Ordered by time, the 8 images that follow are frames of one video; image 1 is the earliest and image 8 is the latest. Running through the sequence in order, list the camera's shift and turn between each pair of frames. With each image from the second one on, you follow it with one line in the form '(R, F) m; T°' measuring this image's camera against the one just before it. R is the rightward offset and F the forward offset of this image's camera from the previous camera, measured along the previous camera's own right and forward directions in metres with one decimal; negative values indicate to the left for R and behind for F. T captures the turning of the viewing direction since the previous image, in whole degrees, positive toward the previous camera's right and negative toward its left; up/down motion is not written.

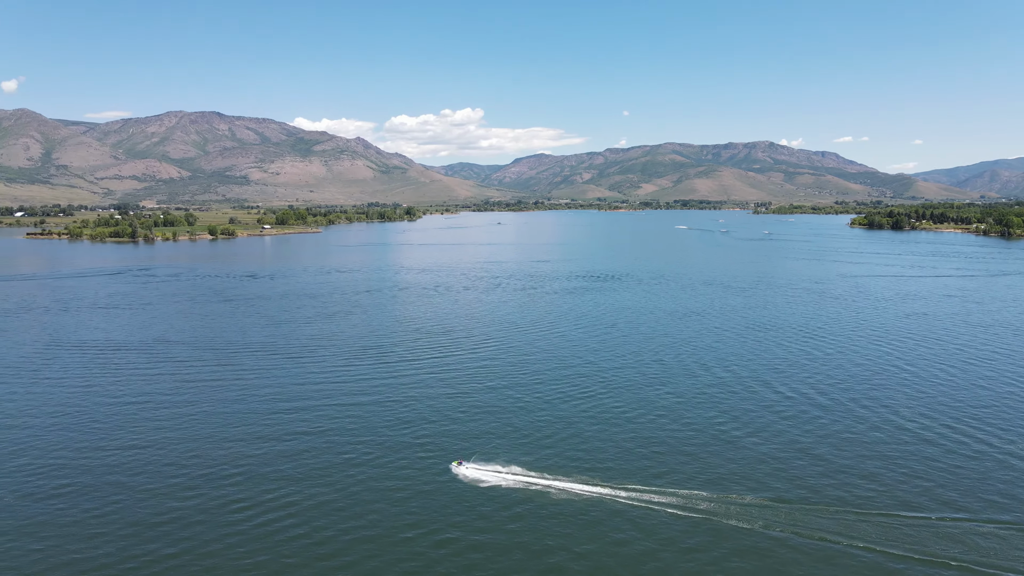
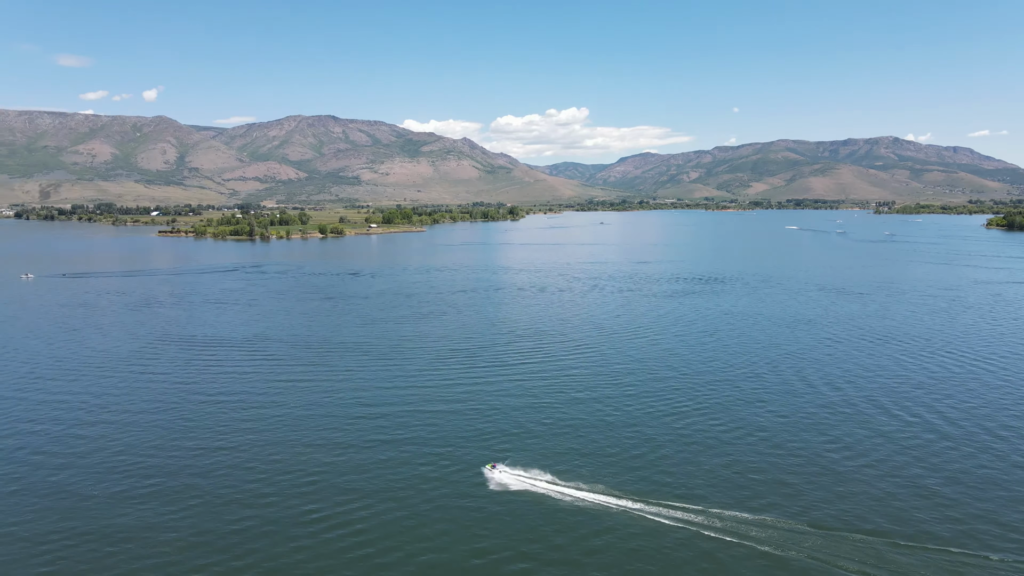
(+0.6, +1.9) m; -8°
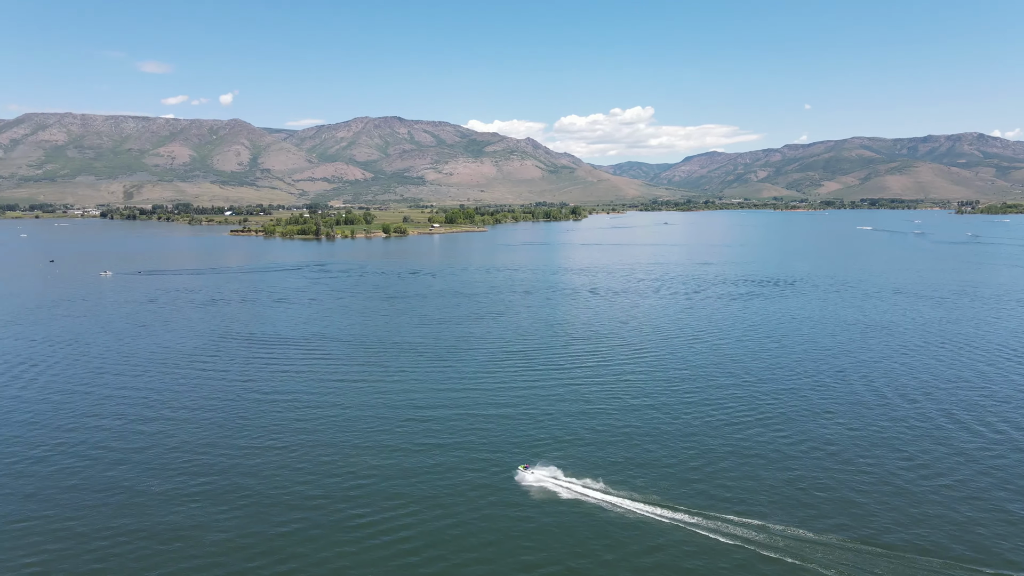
(+0.4, +0.8) m; -5°
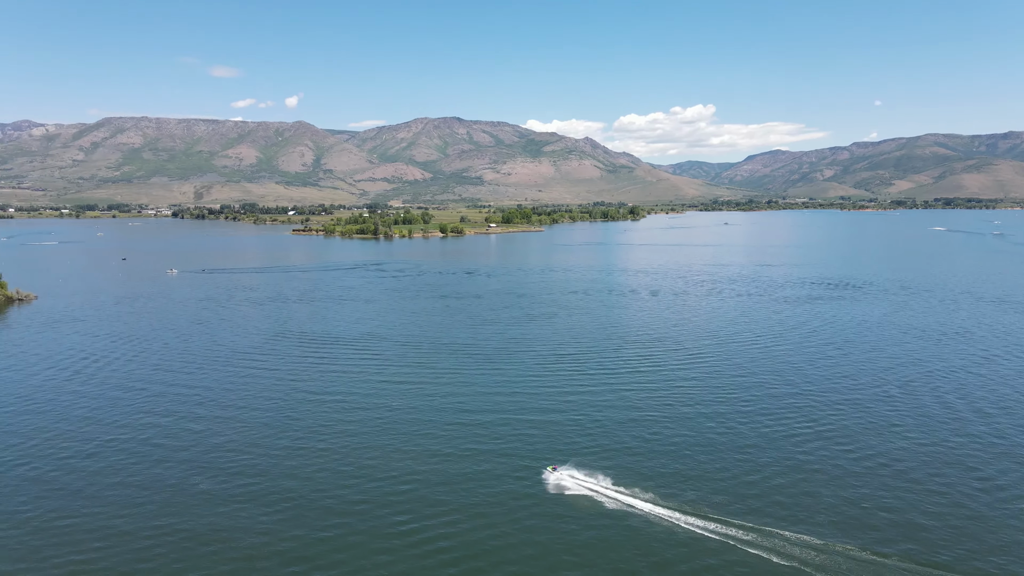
(+0.4, +0.8) m; -4°
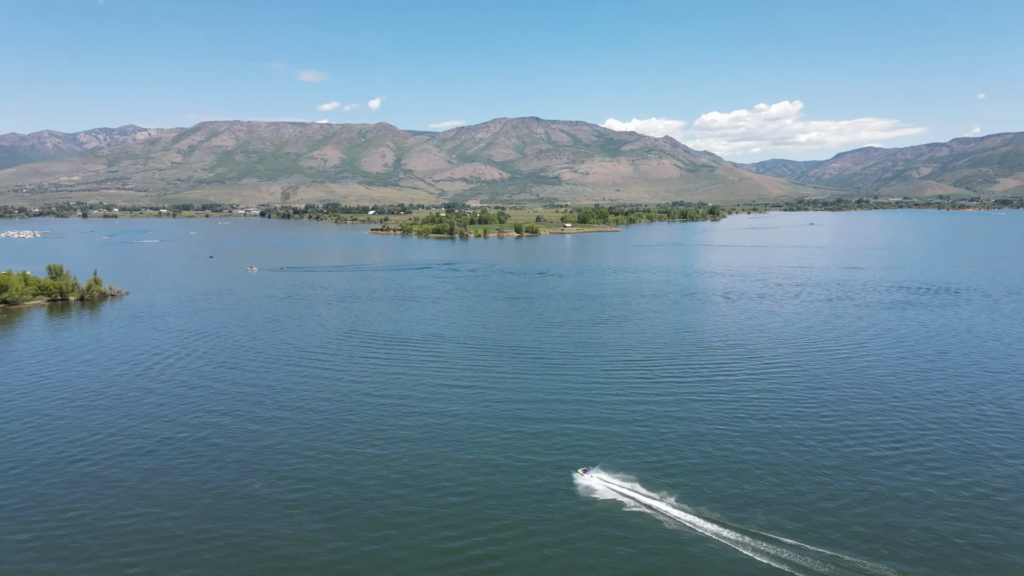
(+0.7, +1.3) m; -6°
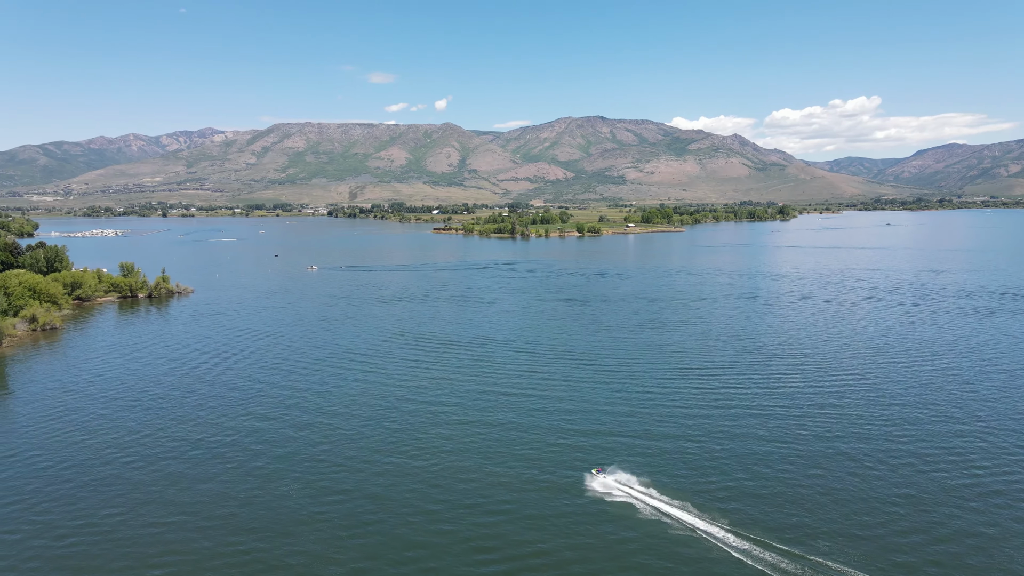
(+0.8, +1.5) m; -5°
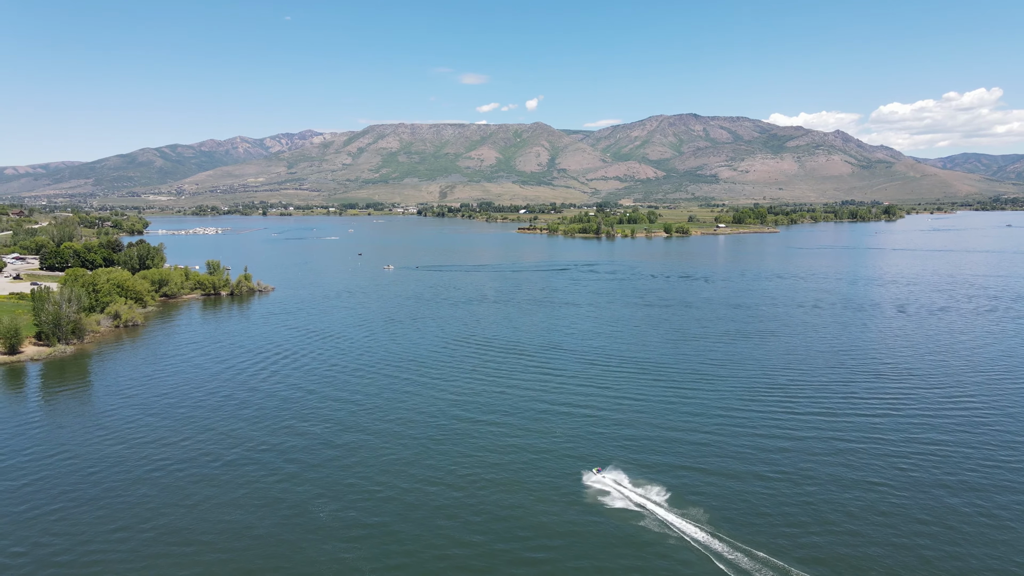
(+1.4, +3.1) m; -7°
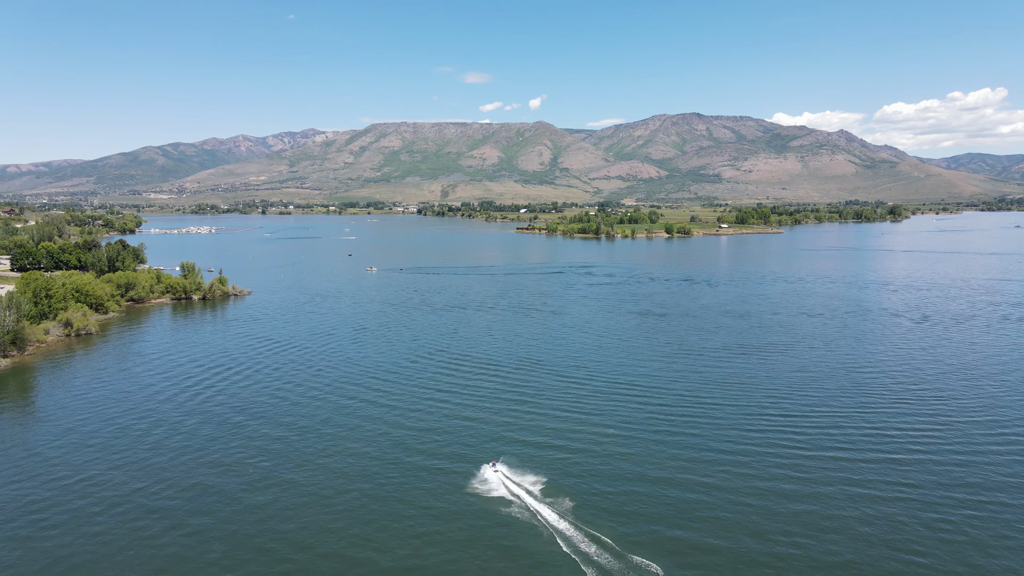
(+1.7, +5.3) m; 0°
